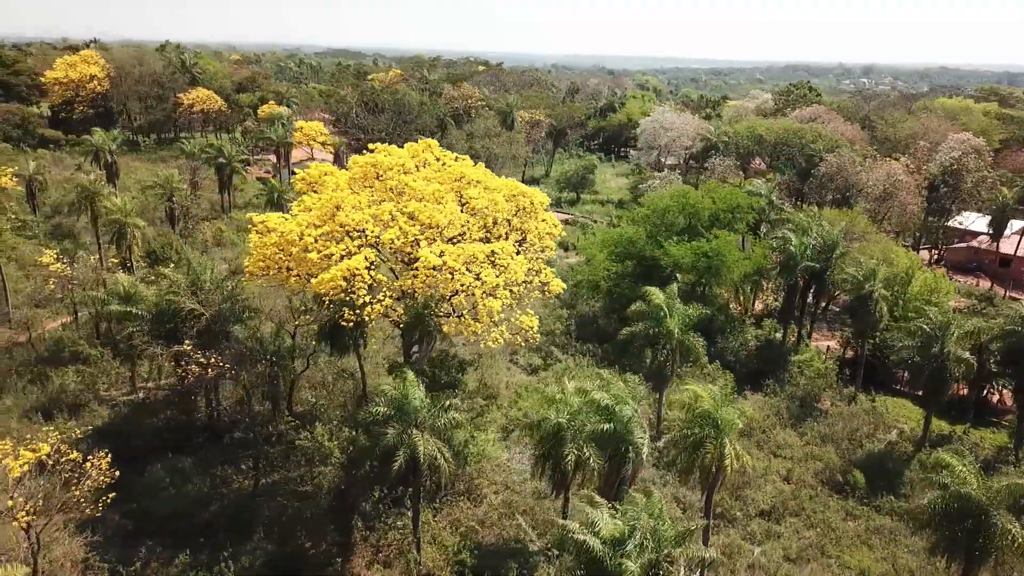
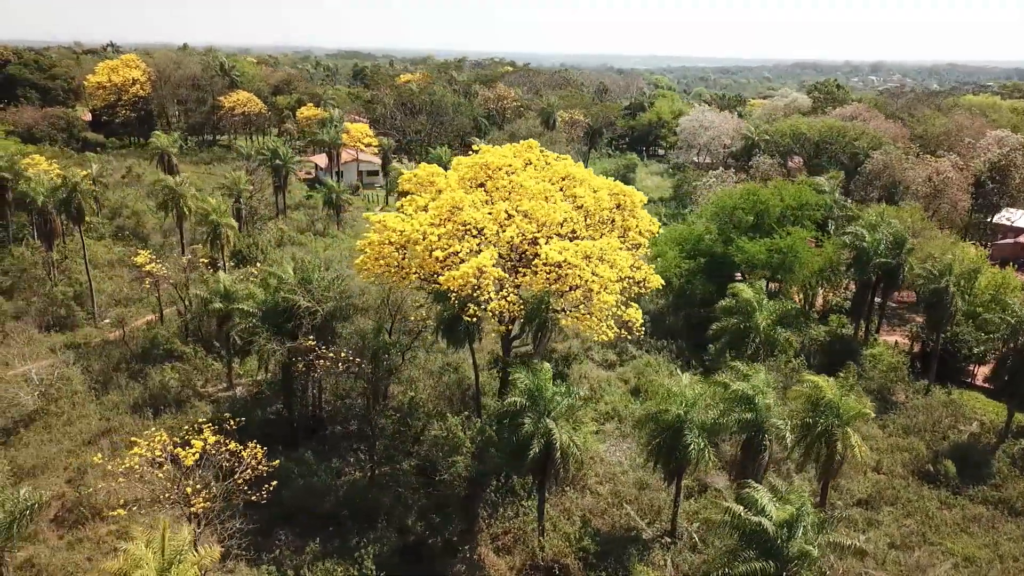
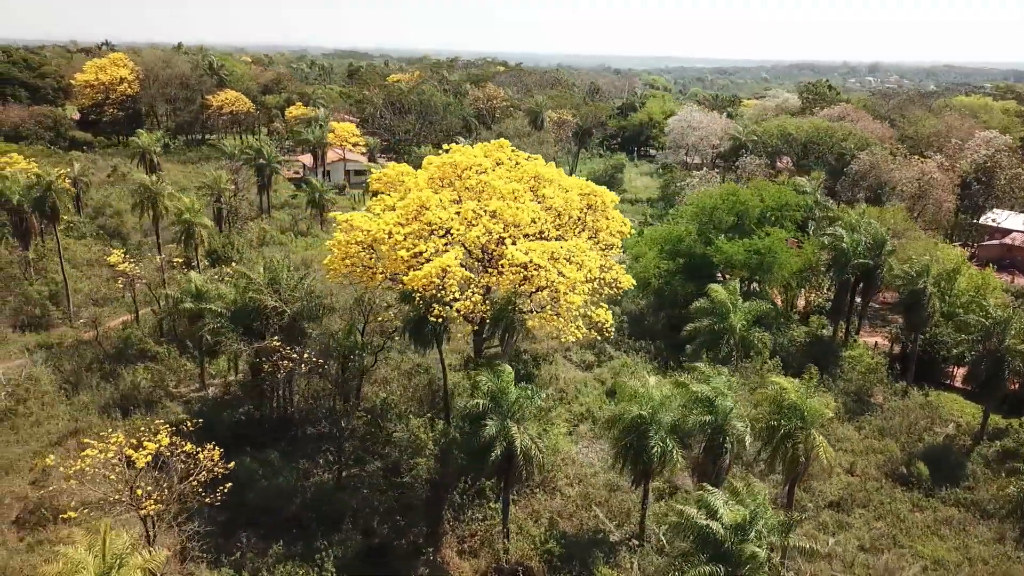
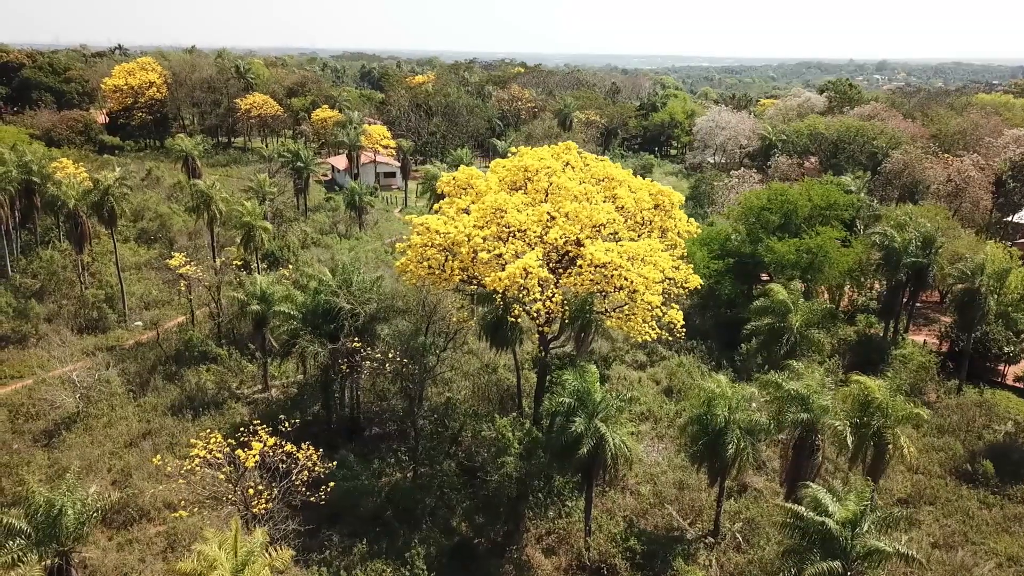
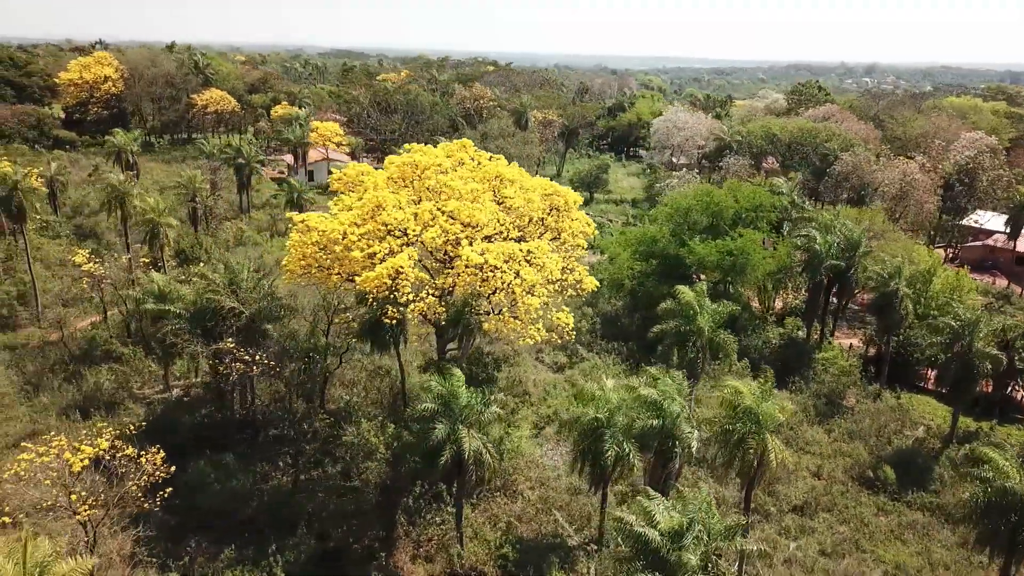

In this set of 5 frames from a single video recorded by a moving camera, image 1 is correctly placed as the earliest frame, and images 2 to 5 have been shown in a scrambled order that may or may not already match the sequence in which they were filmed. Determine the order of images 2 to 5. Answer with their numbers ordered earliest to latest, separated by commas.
5, 3, 2, 4
